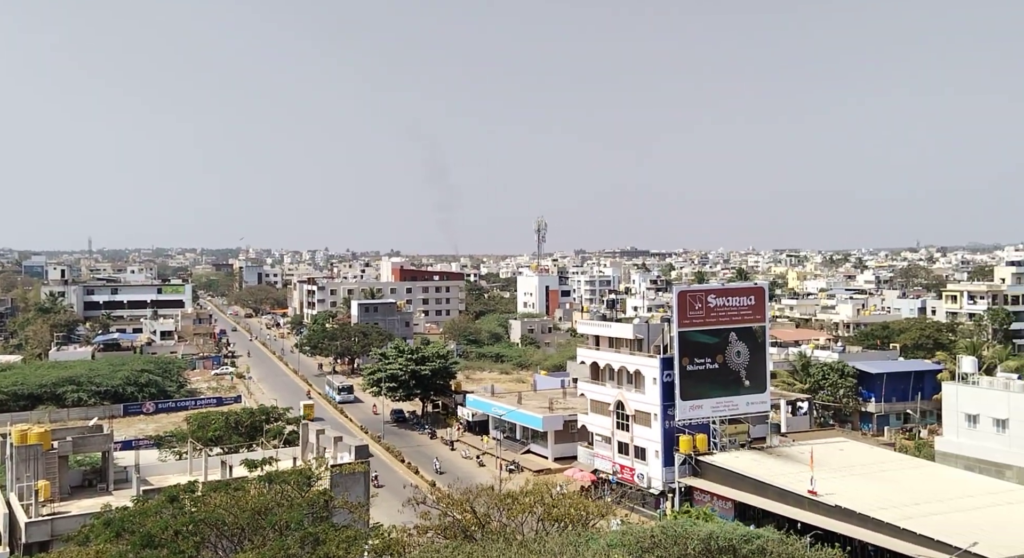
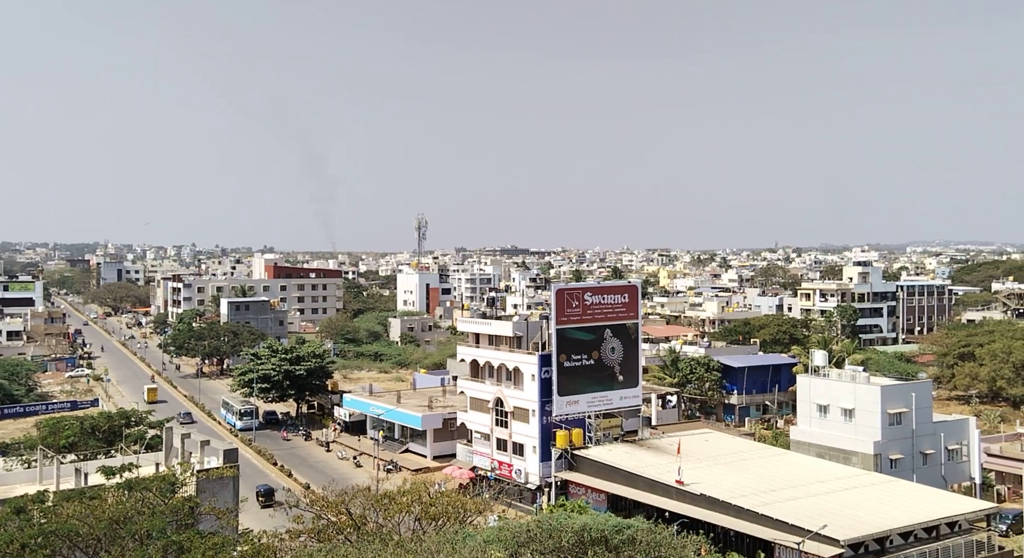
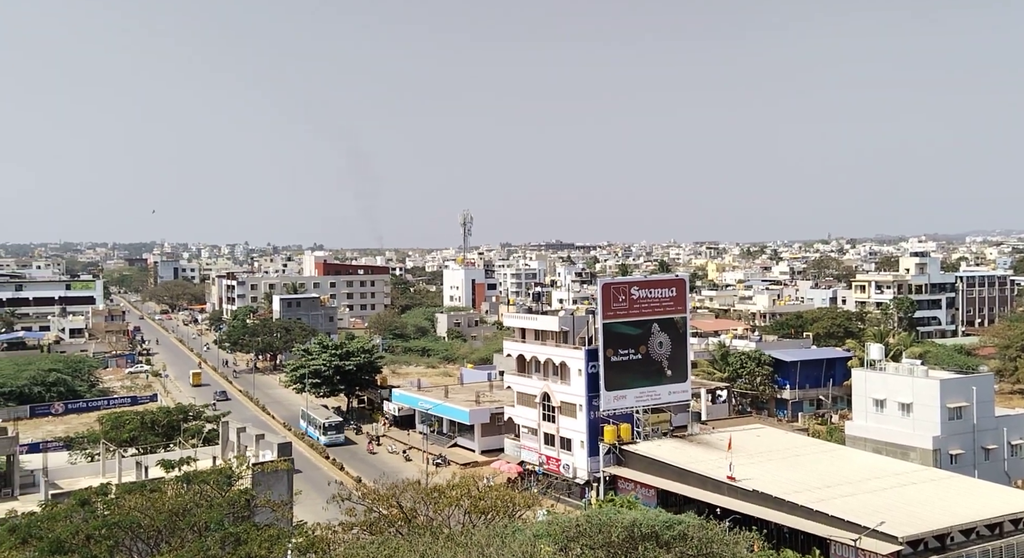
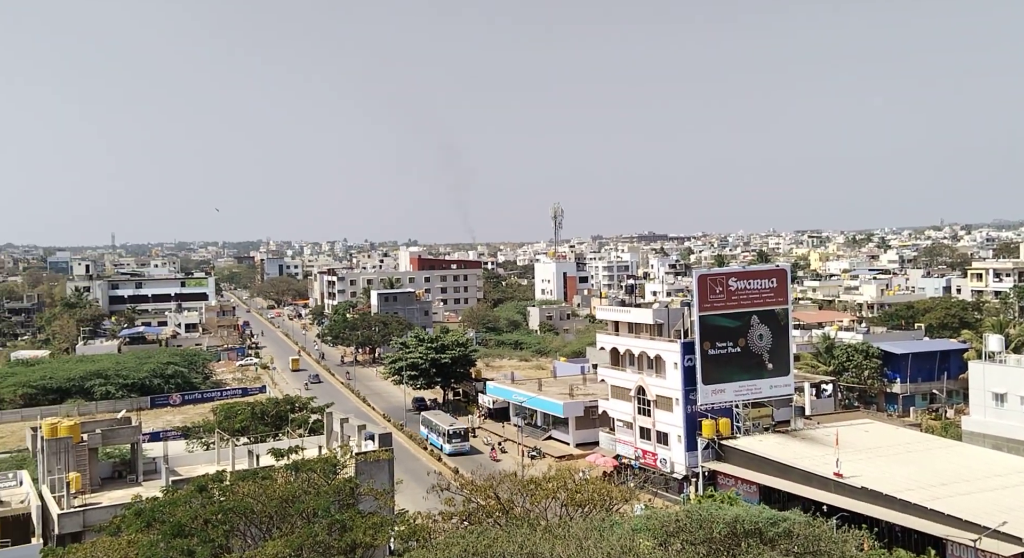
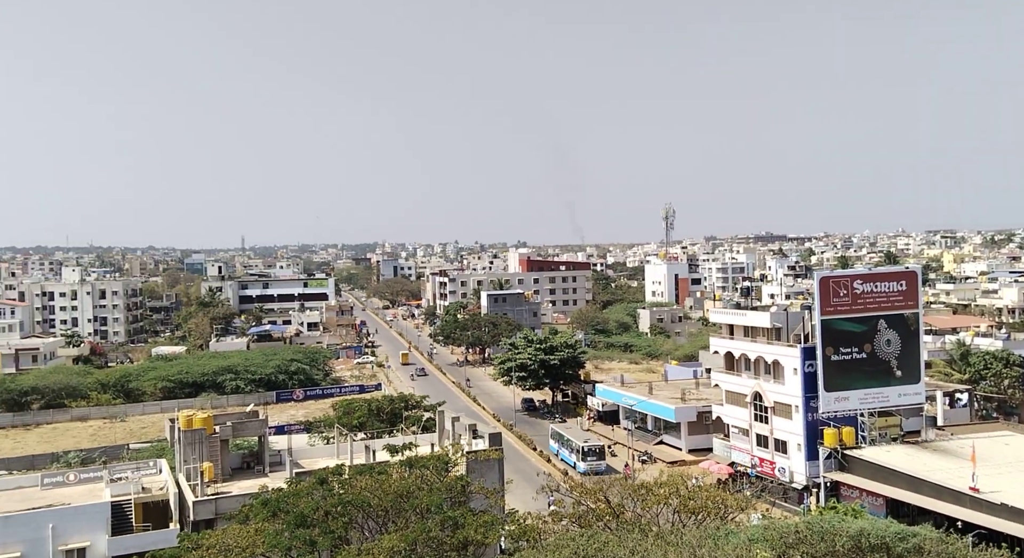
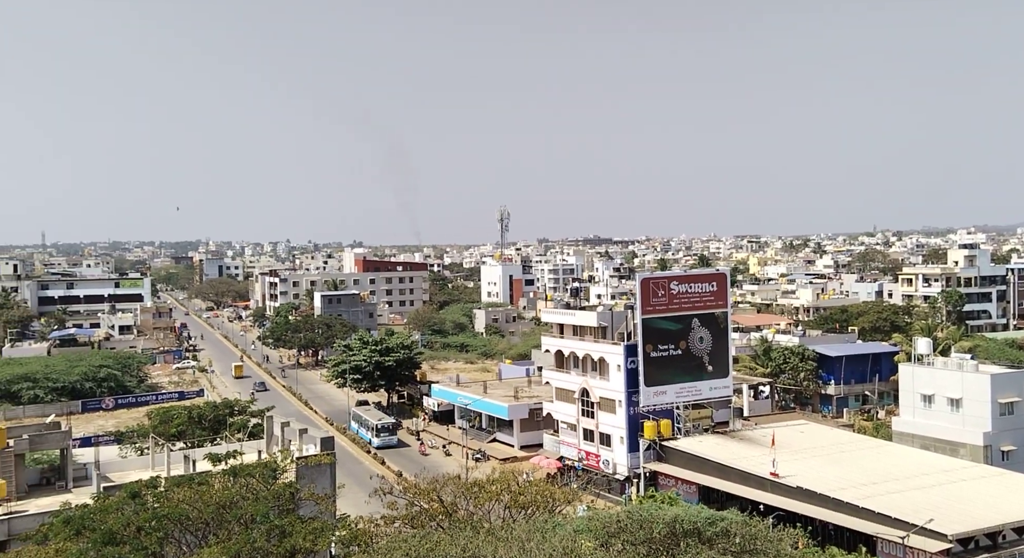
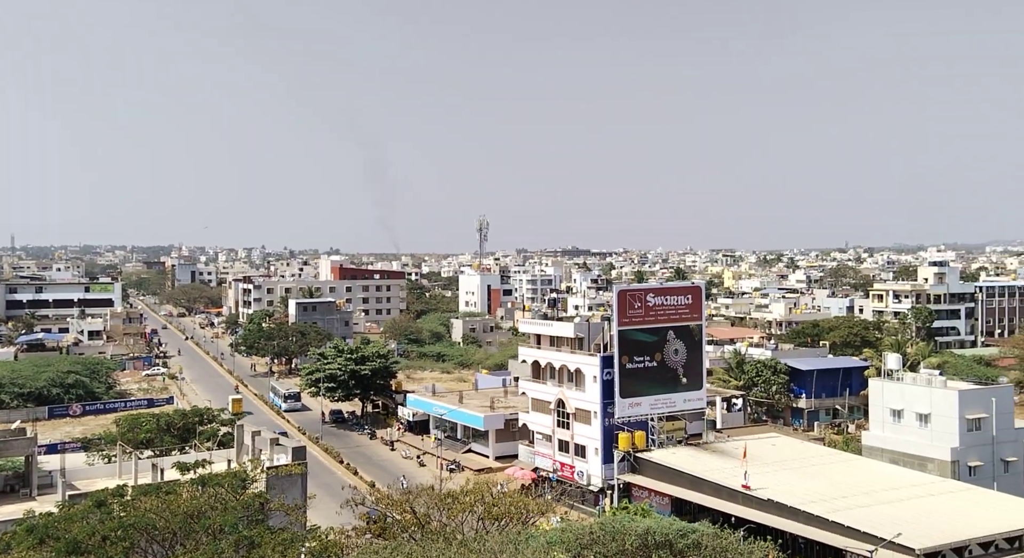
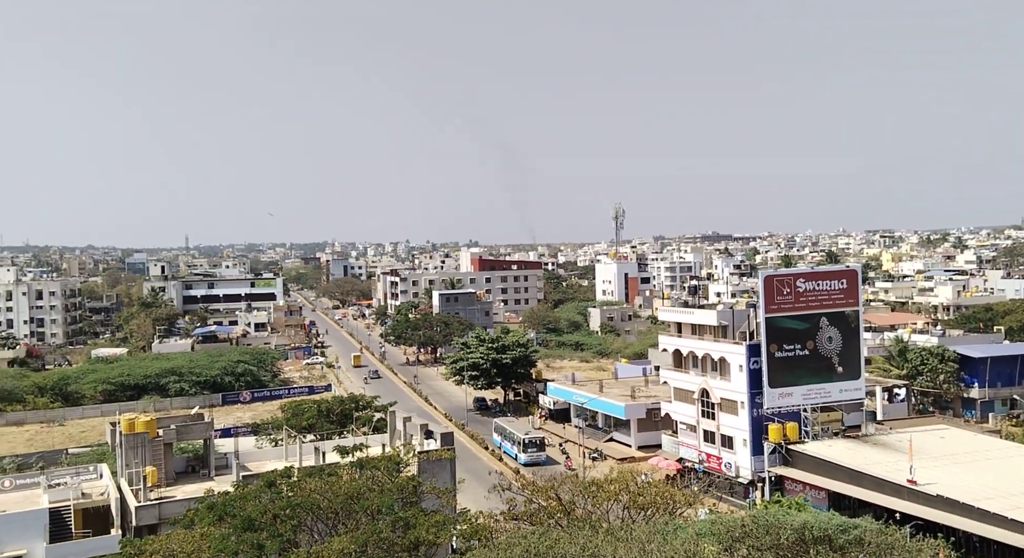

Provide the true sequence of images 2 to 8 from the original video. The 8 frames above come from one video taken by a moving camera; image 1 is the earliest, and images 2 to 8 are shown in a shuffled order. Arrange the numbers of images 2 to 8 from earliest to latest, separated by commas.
7, 2, 3, 6, 4, 8, 5
